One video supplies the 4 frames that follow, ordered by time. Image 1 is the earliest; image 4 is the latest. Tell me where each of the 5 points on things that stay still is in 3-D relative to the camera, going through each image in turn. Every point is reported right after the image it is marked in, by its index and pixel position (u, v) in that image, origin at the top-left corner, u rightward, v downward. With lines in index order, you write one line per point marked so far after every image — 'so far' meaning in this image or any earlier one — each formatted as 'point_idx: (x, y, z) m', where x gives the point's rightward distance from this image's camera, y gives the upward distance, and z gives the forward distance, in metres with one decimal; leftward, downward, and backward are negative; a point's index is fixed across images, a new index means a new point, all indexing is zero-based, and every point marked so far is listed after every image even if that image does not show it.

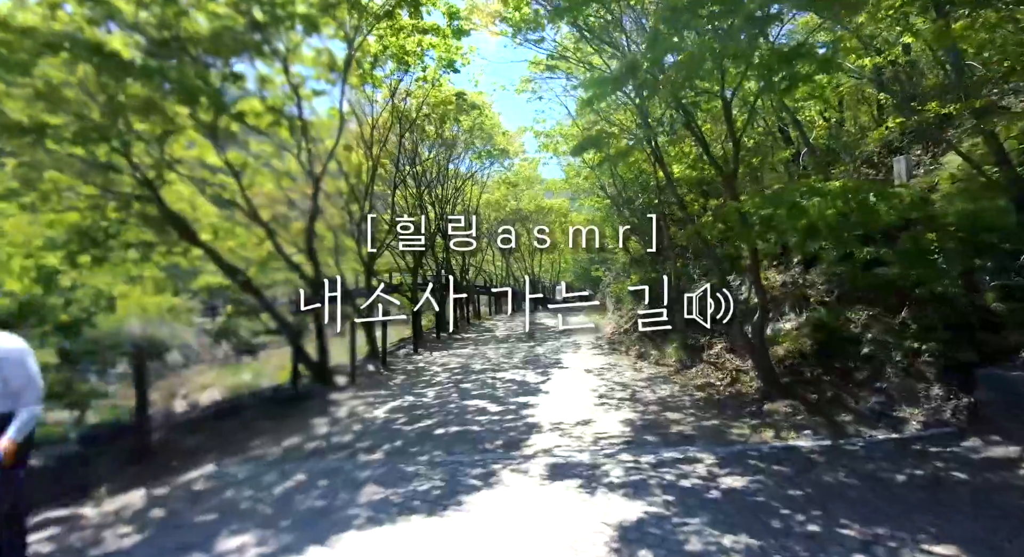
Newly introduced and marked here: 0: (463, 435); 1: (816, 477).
0: (-0.6, -1.8, +5.7) m
1: (+2.5, -1.6, +4.0) m
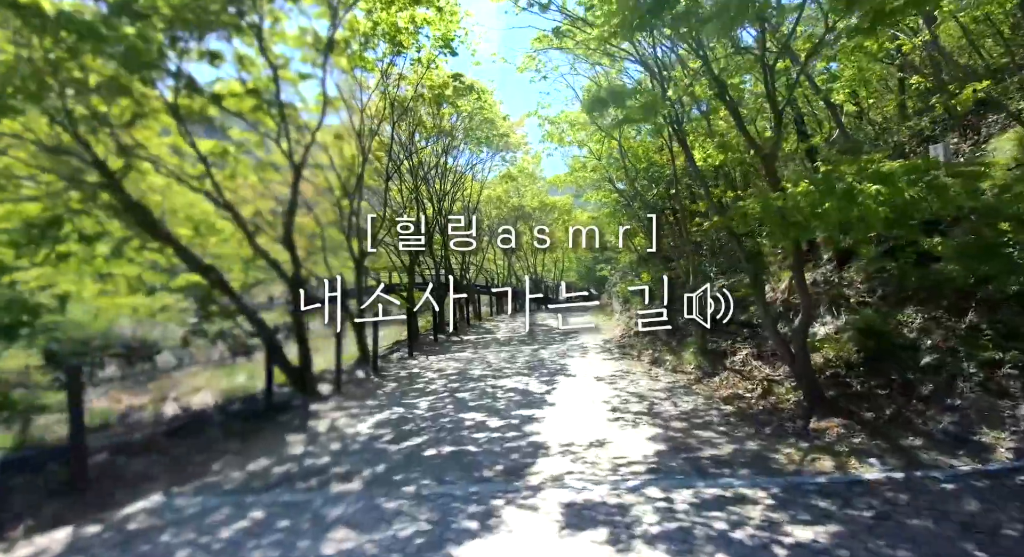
0: (-0.5, -1.8, +4.9) m
1: (+2.5, -1.6, +3.1) m
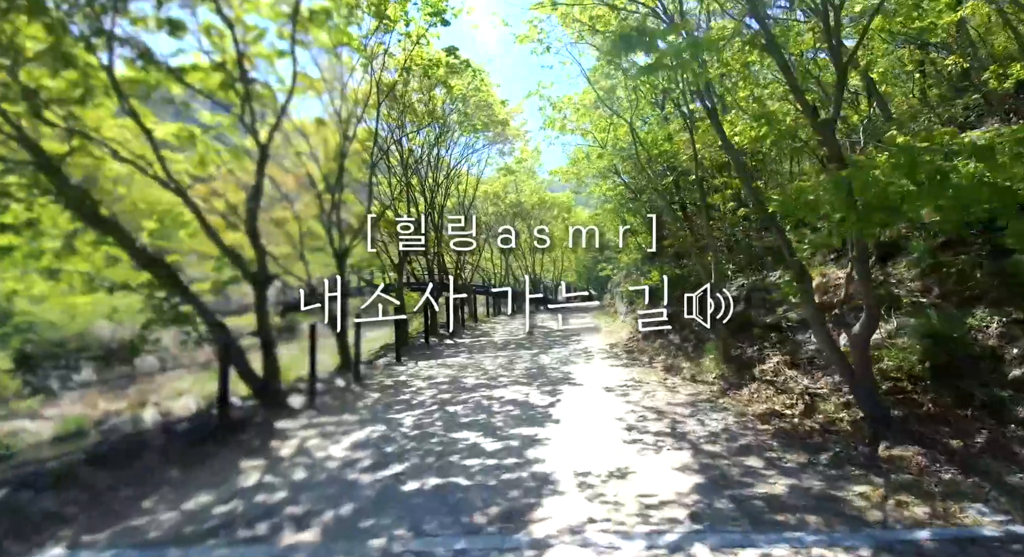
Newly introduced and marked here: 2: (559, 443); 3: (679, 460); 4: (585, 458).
0: (-0.5, -1.7, +3.9) m
1: (+2.5, -1.5, +2.2) m
2: (+0.5, -1.7, +5.0) m
3: (+1.5, -1.6, +4.3) m
4: (+0.7, -1.6, +4.5) m
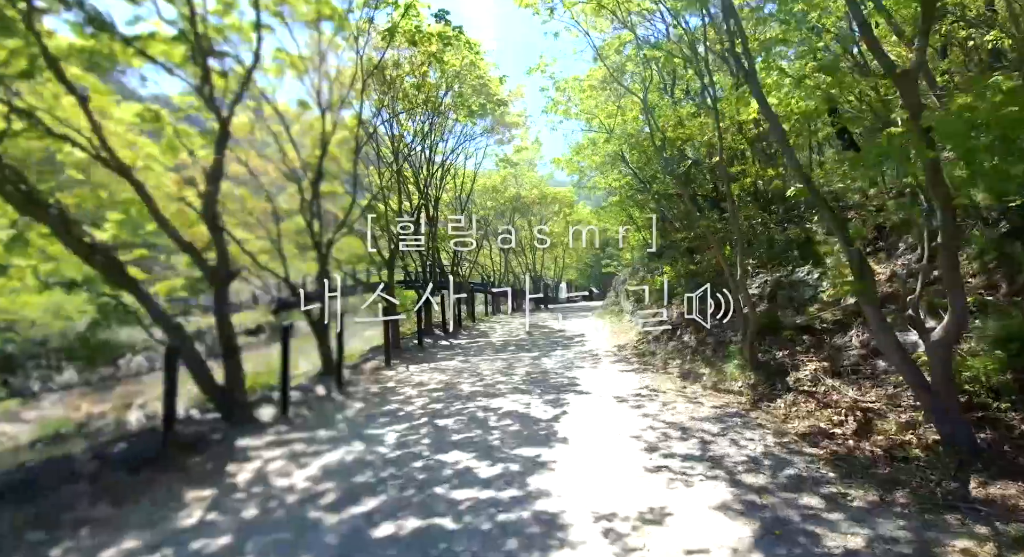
0: (-0.6, -1.7, +3.1) m
1: (+2.5, -1.5, +1.4) m
2: (+0.5, -1.6, +4.2) m
3: (+1.4, -1.5, +3.5) m
4: (+0.7, -1.6, +3.7) m
